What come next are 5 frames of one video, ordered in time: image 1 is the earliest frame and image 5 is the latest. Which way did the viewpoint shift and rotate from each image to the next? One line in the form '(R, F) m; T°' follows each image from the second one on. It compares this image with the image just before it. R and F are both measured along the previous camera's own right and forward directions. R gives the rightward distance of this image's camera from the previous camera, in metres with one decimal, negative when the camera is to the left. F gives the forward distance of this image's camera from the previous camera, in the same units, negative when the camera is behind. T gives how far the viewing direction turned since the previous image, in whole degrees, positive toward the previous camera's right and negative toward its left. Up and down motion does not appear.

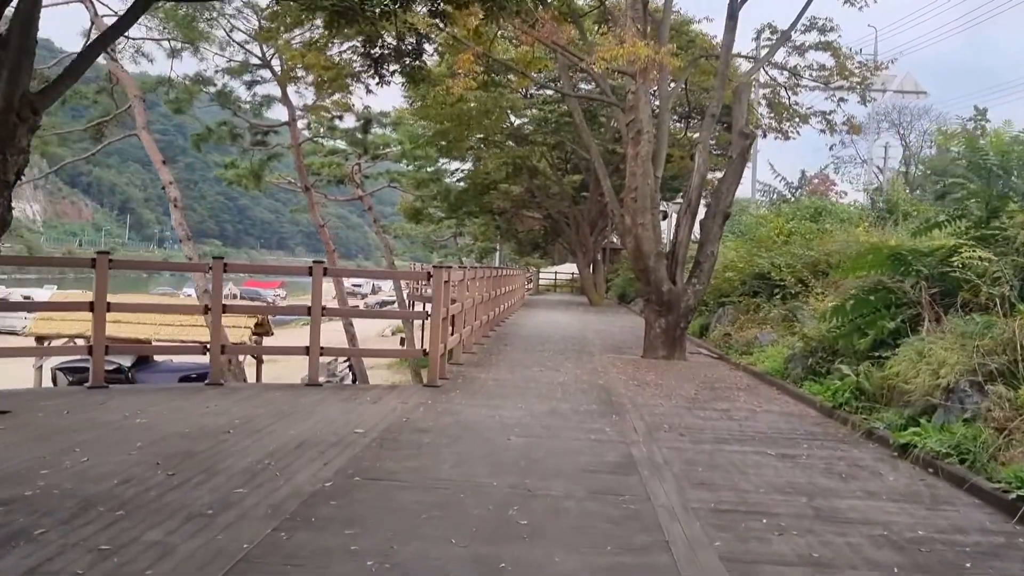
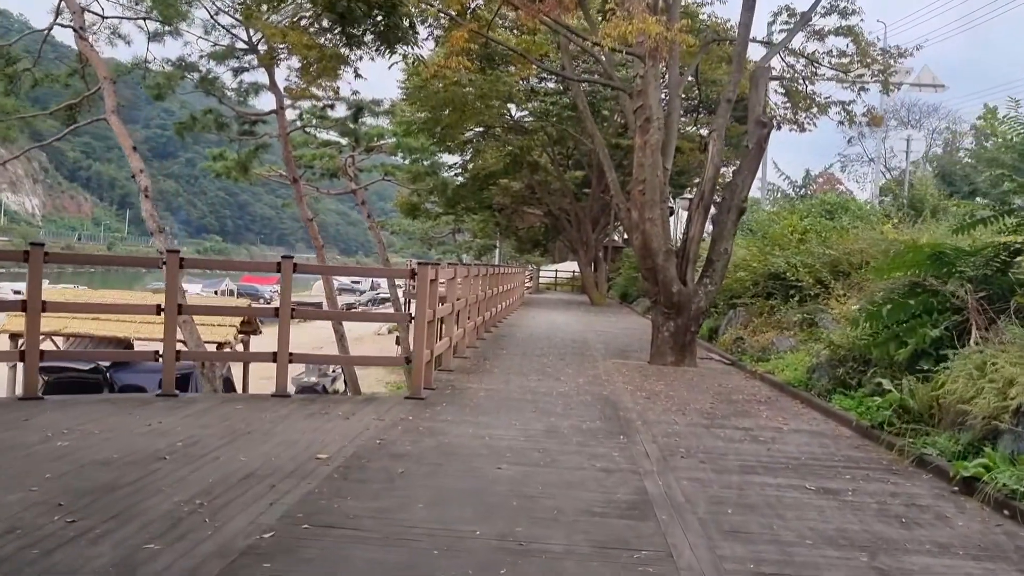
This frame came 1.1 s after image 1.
(0.0, +1.0) m; 0°
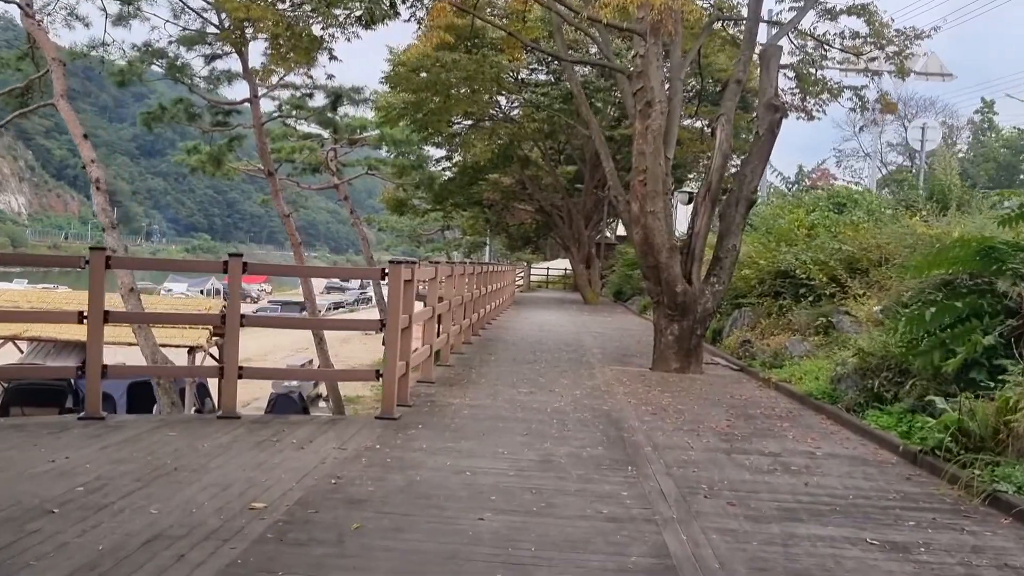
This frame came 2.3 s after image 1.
(0.0, +1.1) m; +1°
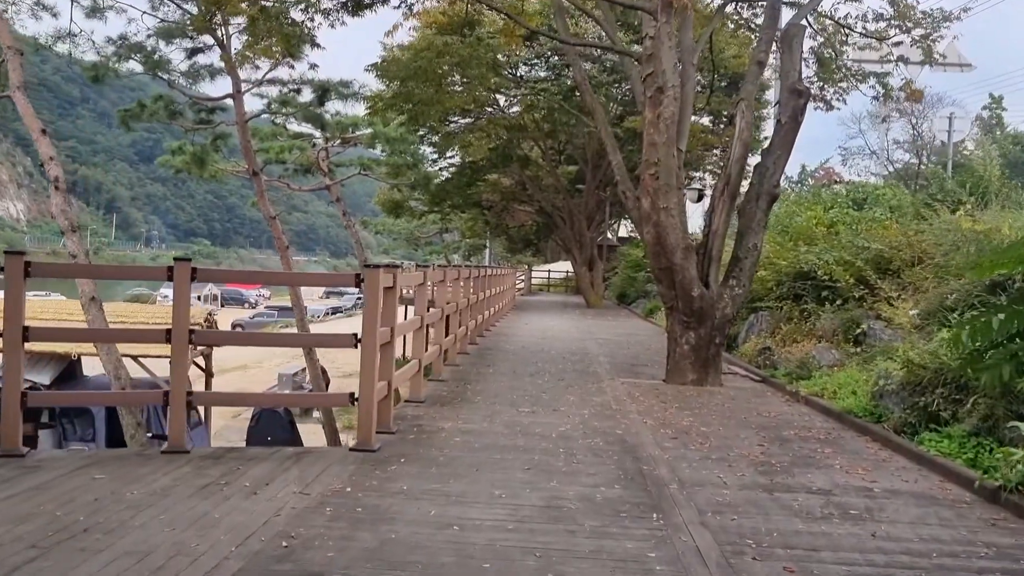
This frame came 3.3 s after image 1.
(0.0, +1.0) m; 0°
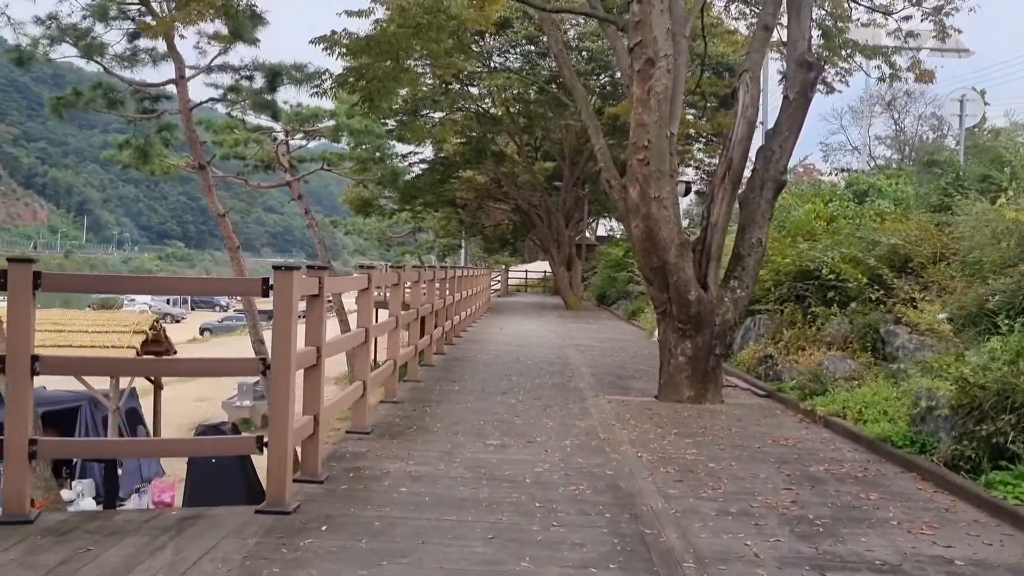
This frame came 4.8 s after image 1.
(+0.1, +1.3) m; +1°
